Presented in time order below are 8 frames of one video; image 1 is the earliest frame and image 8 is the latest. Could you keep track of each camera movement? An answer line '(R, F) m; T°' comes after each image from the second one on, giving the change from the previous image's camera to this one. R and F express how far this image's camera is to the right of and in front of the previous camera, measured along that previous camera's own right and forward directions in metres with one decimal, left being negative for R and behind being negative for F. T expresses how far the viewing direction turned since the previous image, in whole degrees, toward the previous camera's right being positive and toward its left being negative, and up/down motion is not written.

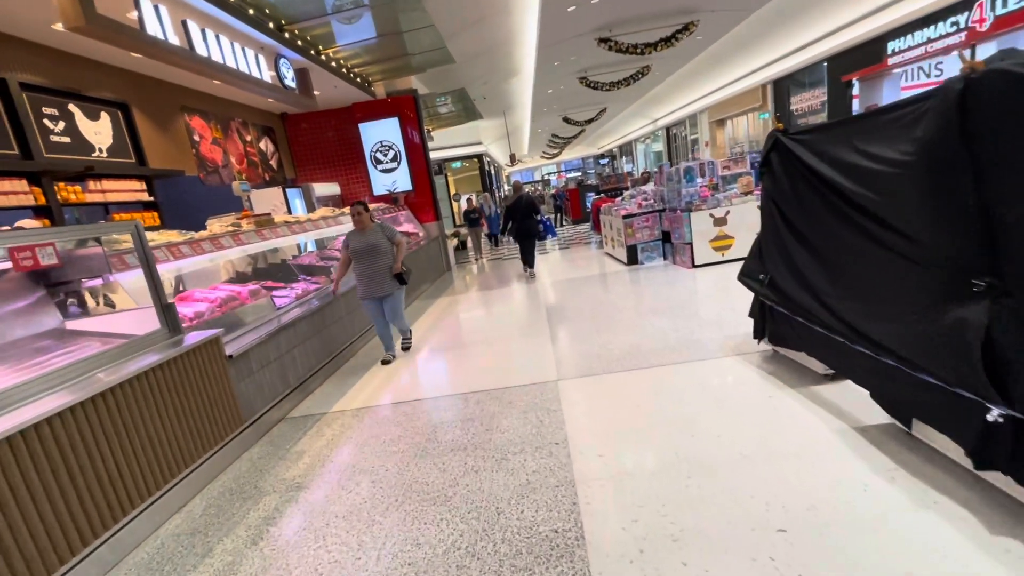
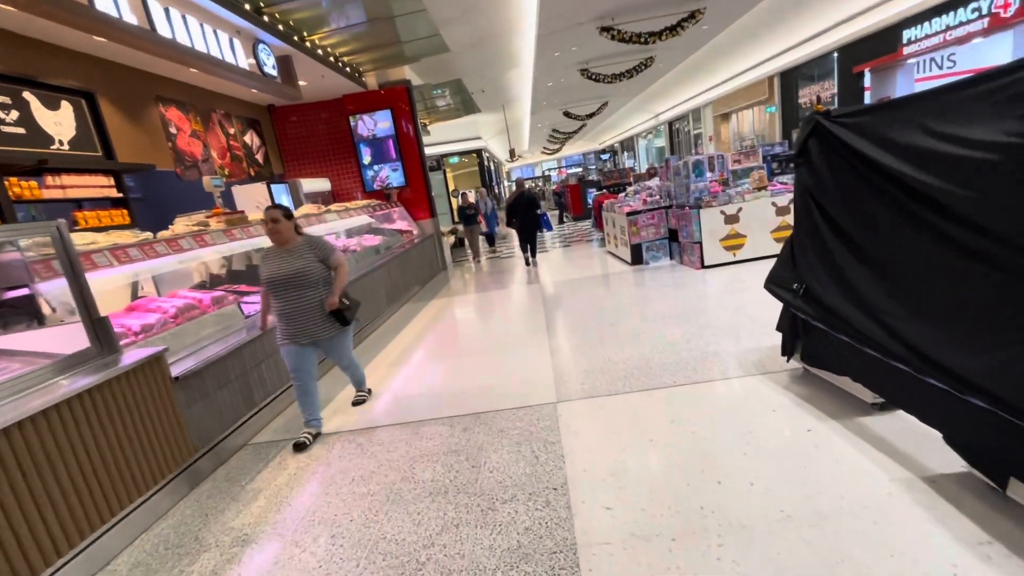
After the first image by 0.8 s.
(0.0, +0.4) m; 0°
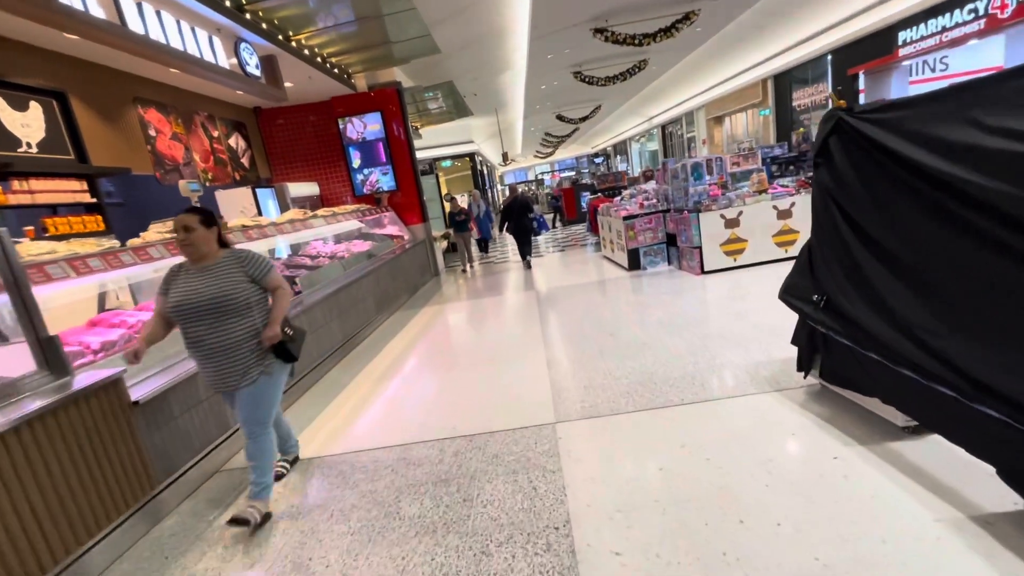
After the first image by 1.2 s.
(0.0, +0.2) m; +1°
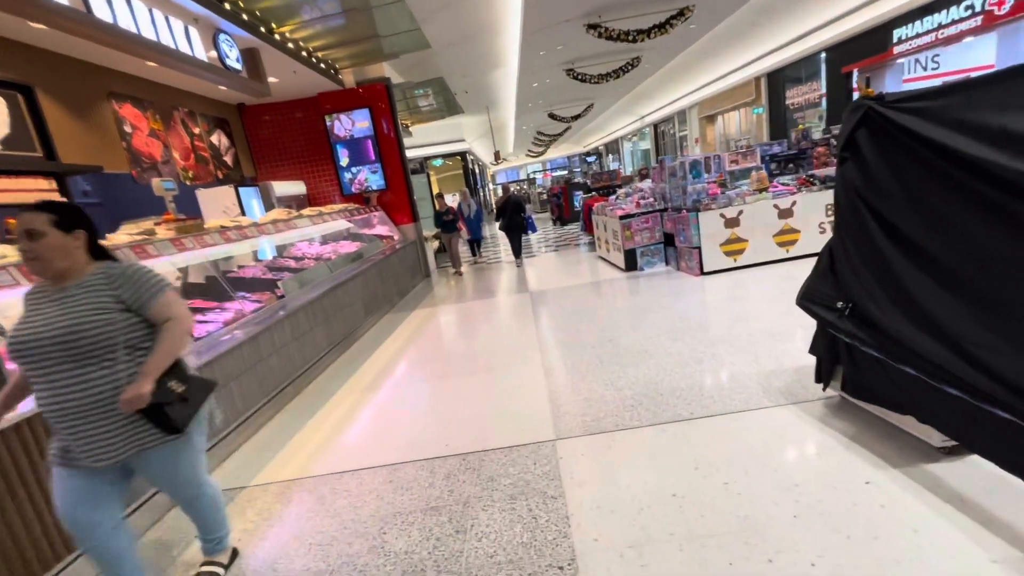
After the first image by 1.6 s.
(0.0, +0.2) m; +1°
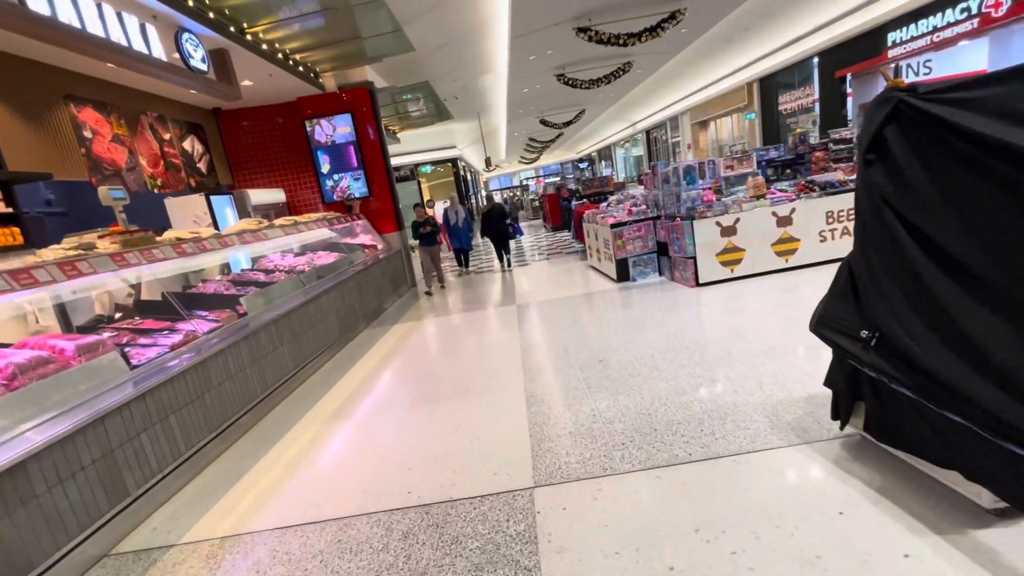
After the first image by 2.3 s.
(+0.1, +0.3) m; +1°
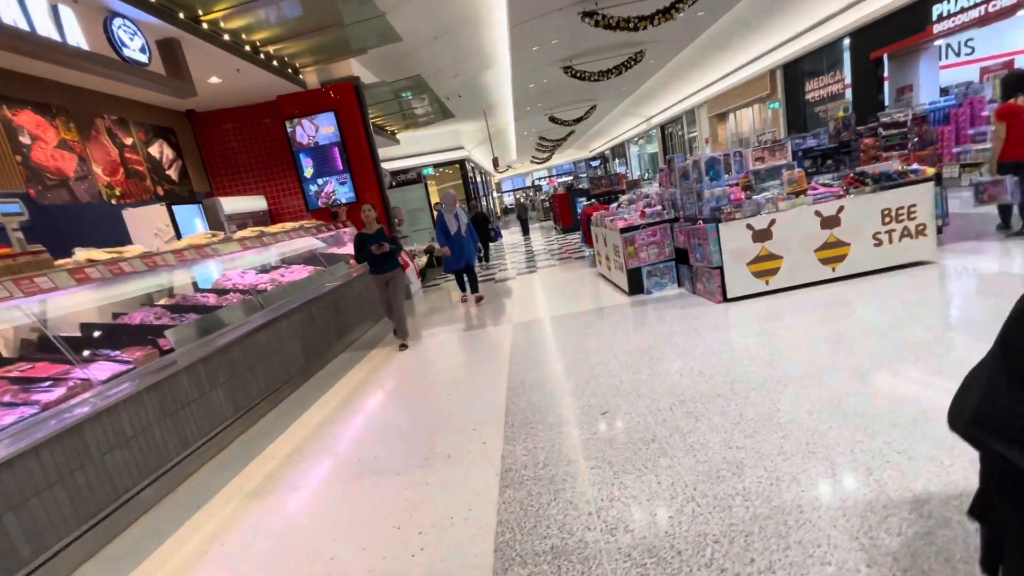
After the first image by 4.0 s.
(+0.2, +0.7) m; -2°
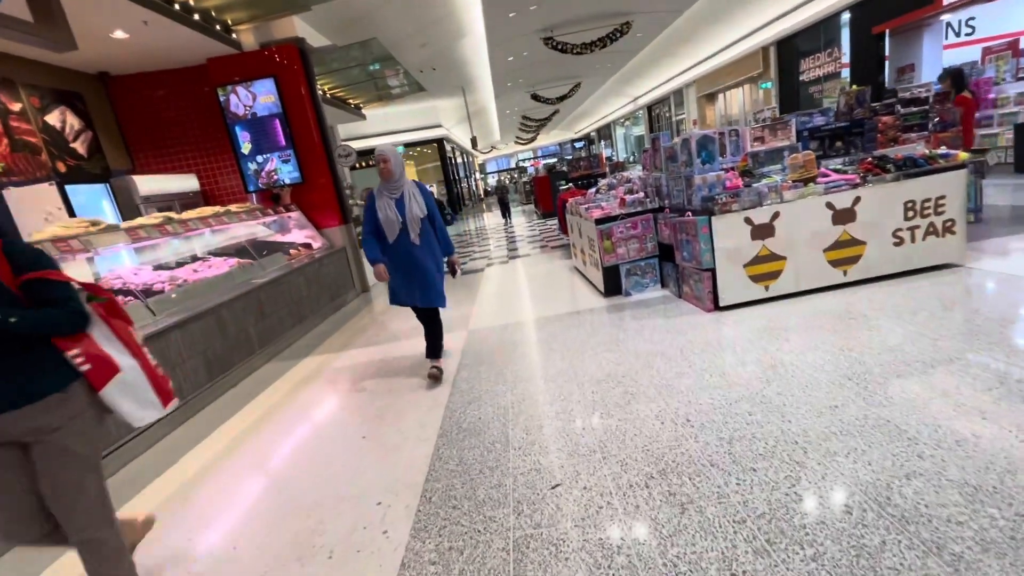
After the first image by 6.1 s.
(+0.2, +0.7) m; +2°
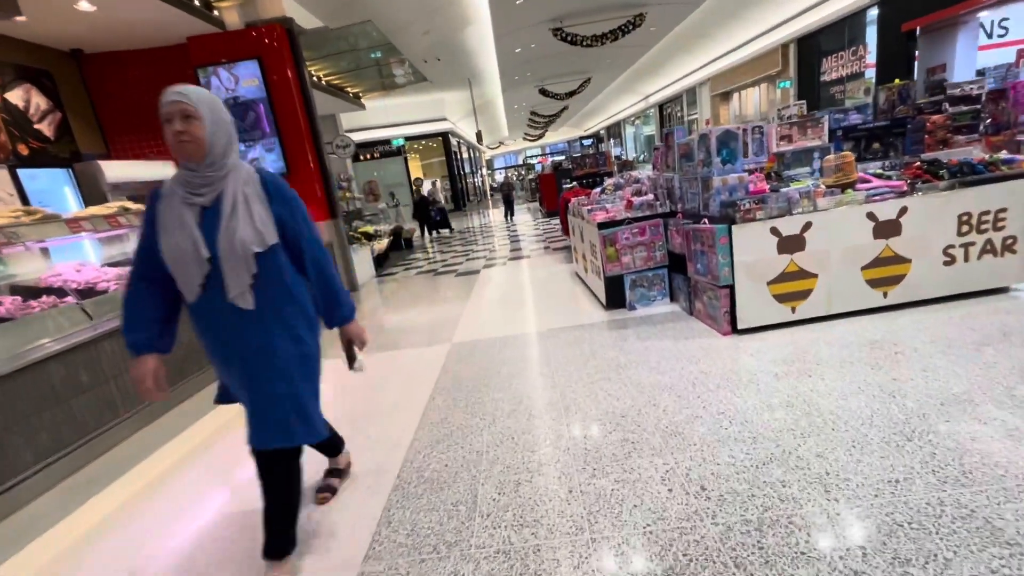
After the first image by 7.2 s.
(+0.1, +0.4) m; -1°
